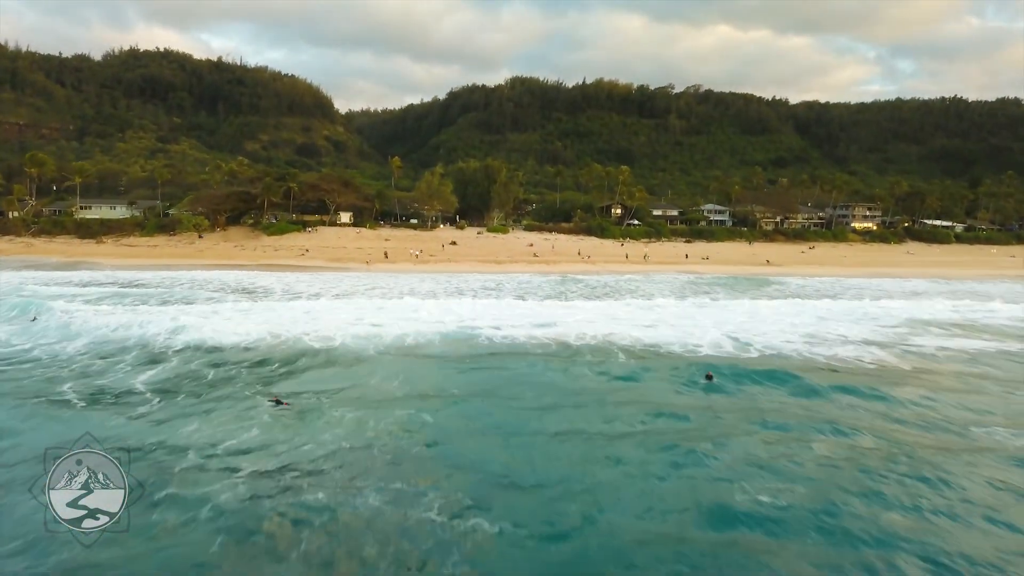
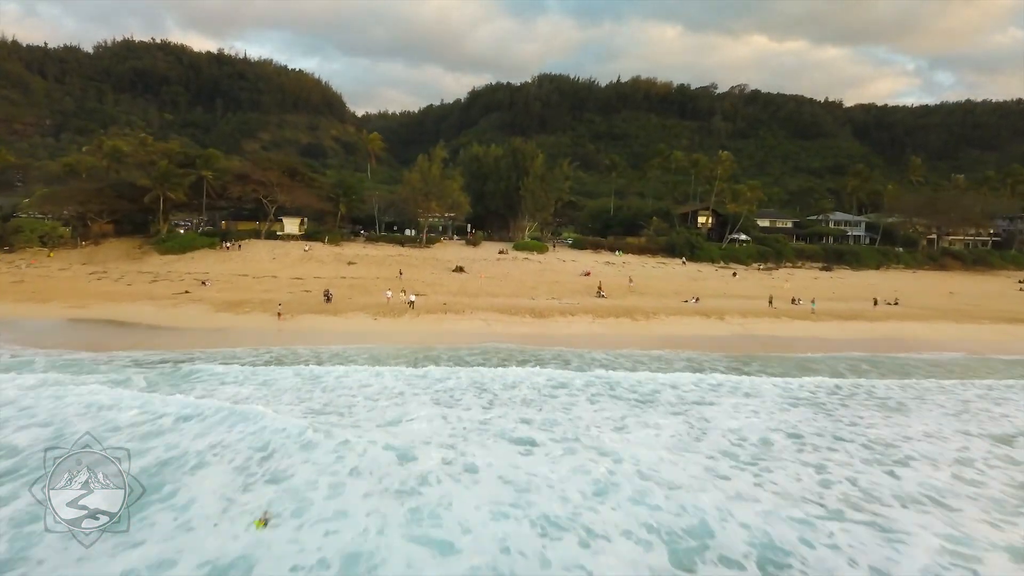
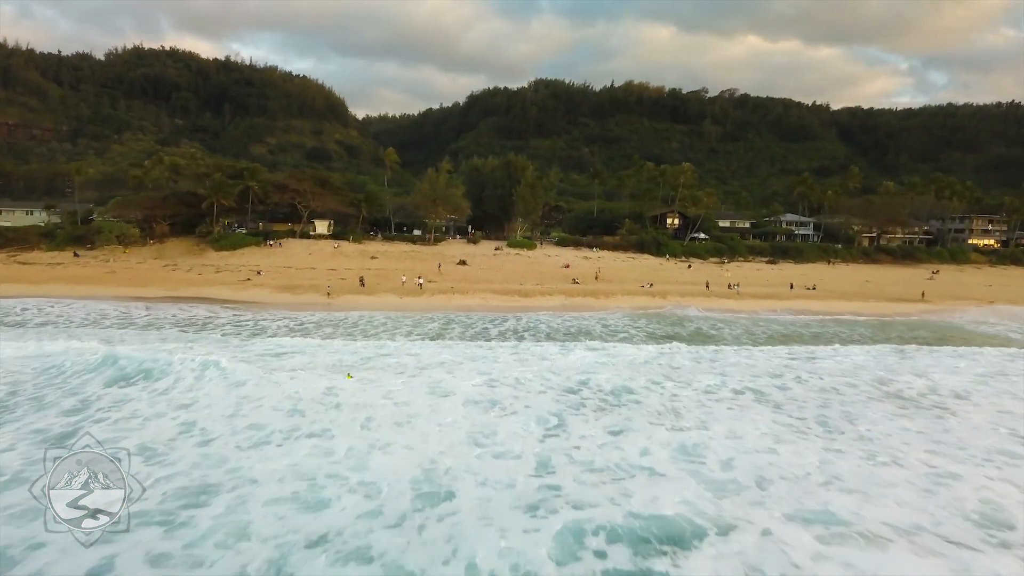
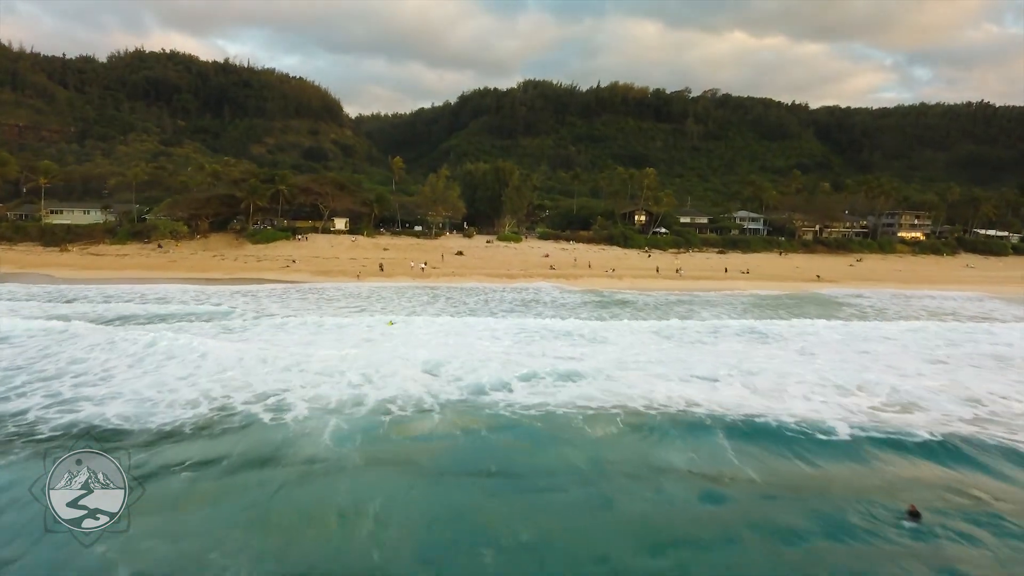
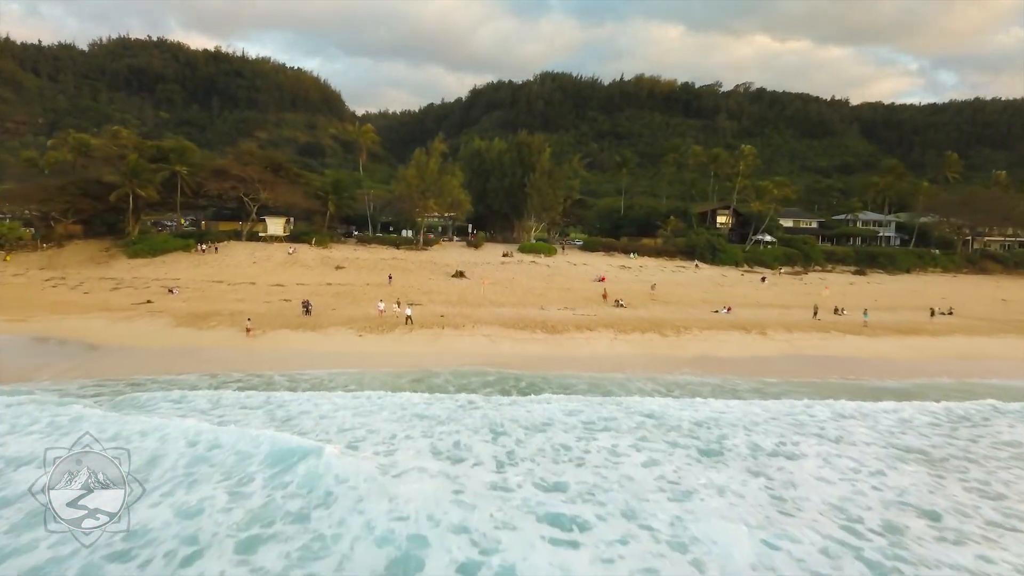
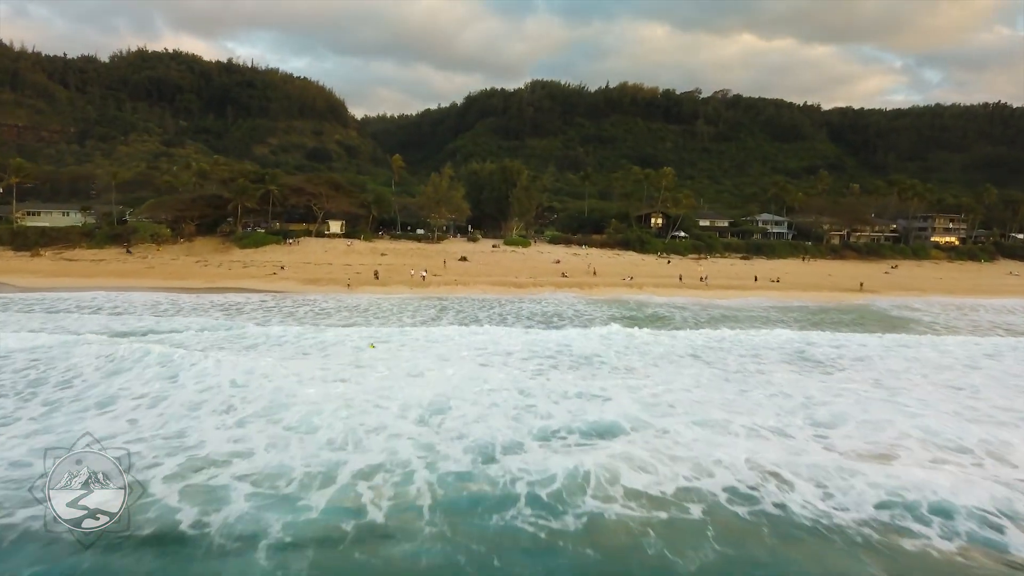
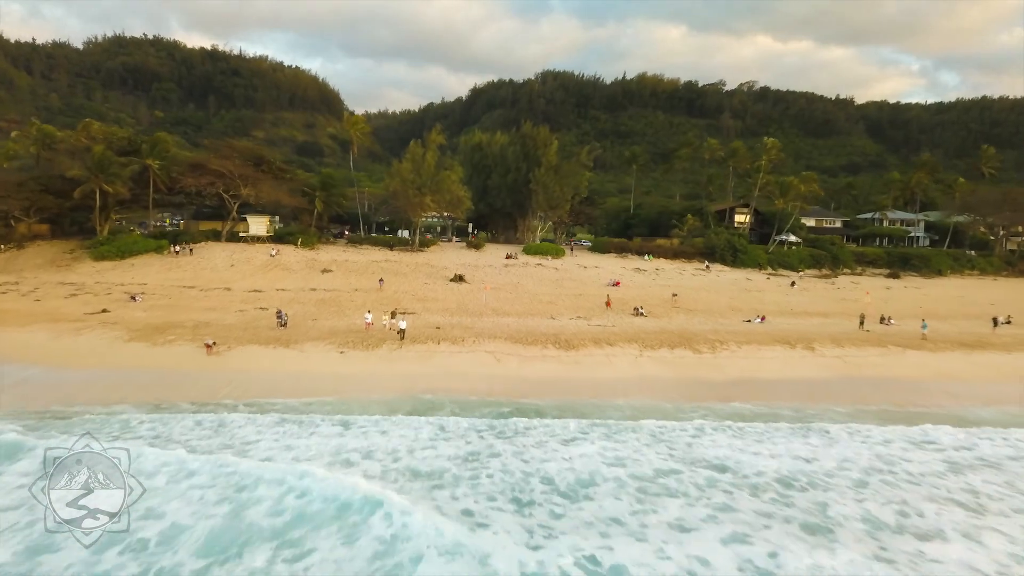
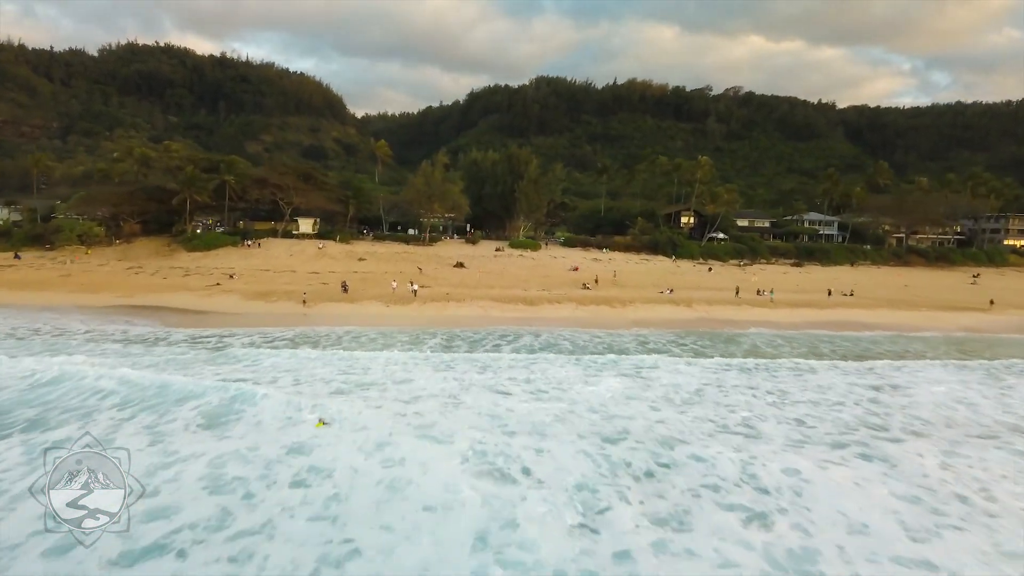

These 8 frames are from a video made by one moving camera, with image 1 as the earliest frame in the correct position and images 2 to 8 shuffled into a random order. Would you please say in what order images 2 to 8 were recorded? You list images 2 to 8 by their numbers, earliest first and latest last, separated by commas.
4, 6, 3, 8, 2, 5, 7
